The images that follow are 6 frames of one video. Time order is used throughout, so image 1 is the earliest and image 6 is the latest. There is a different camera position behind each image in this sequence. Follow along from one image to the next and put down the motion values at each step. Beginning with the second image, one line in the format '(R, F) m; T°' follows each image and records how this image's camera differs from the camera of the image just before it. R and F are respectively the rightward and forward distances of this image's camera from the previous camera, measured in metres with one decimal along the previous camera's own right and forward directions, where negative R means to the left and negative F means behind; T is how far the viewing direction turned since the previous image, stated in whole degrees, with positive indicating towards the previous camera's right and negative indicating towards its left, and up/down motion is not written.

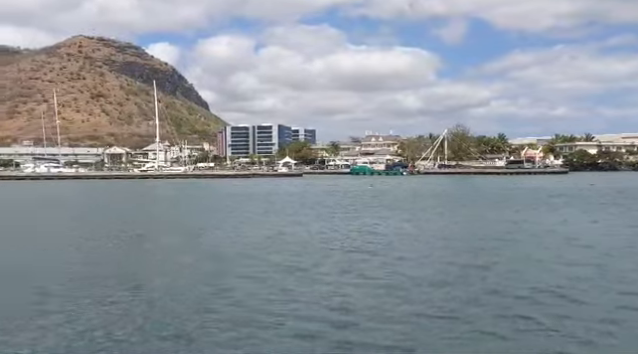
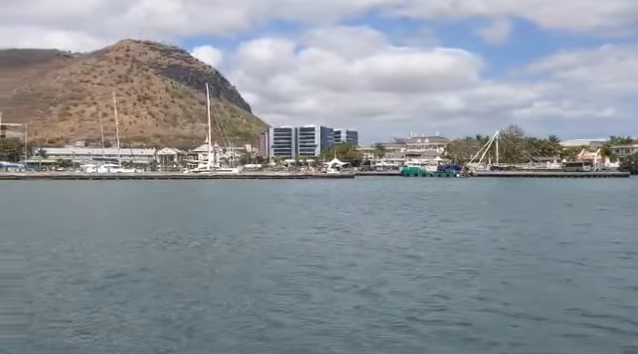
(-1.6, -0.6) m; -4°
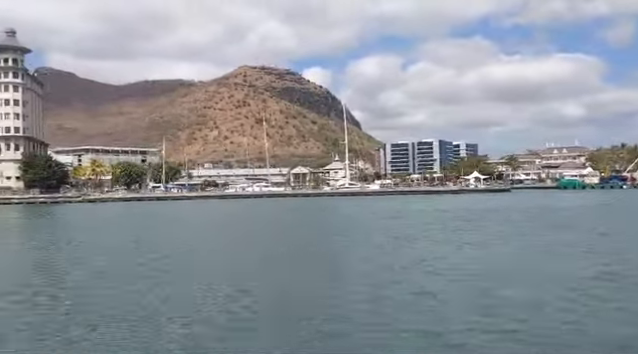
(-5.4, -0.8) m; -11°
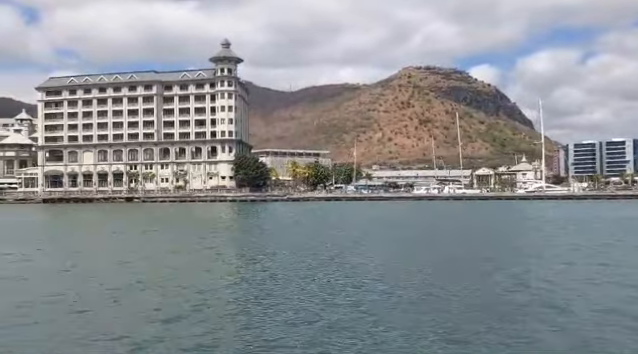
(-4.7, -0.3) m; -16°
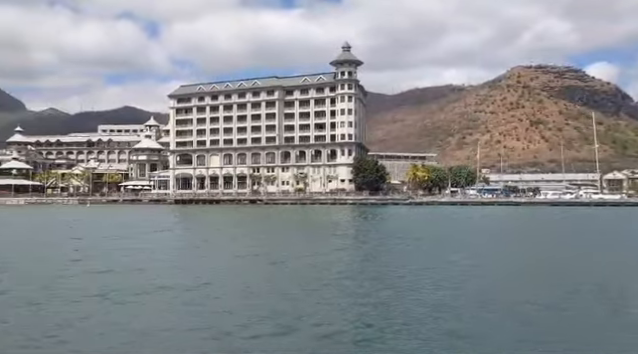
(-2.5, +0.6) m; -10°
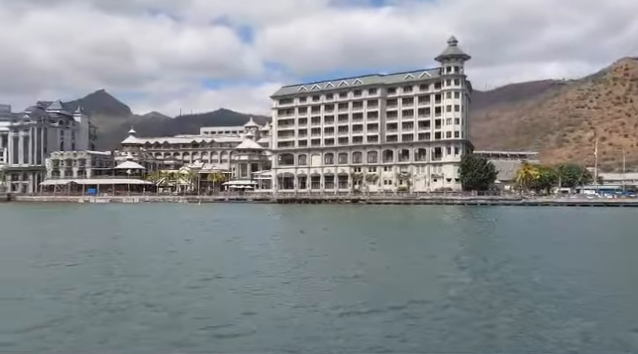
(-1.9, +1.4) m; -9°
